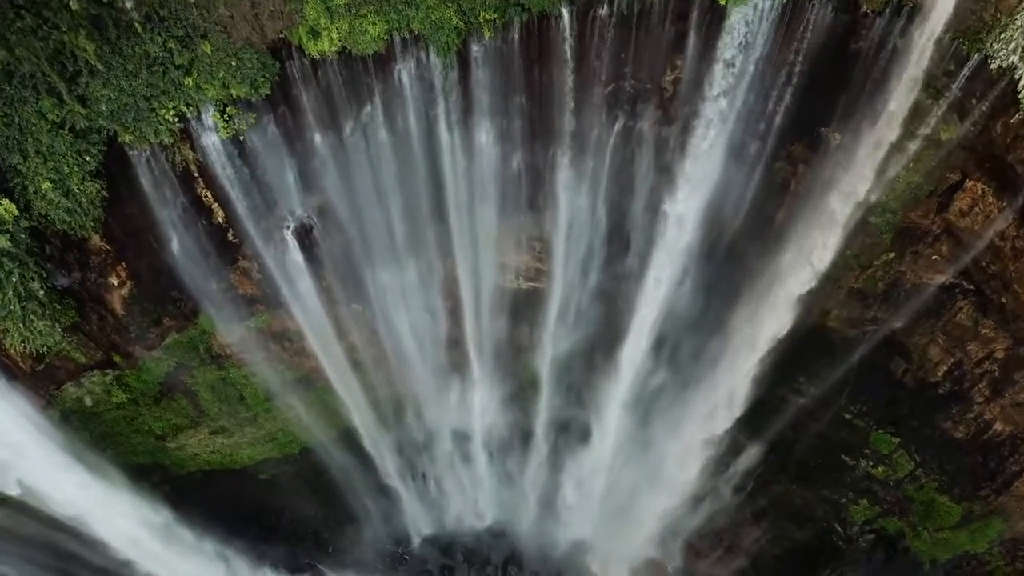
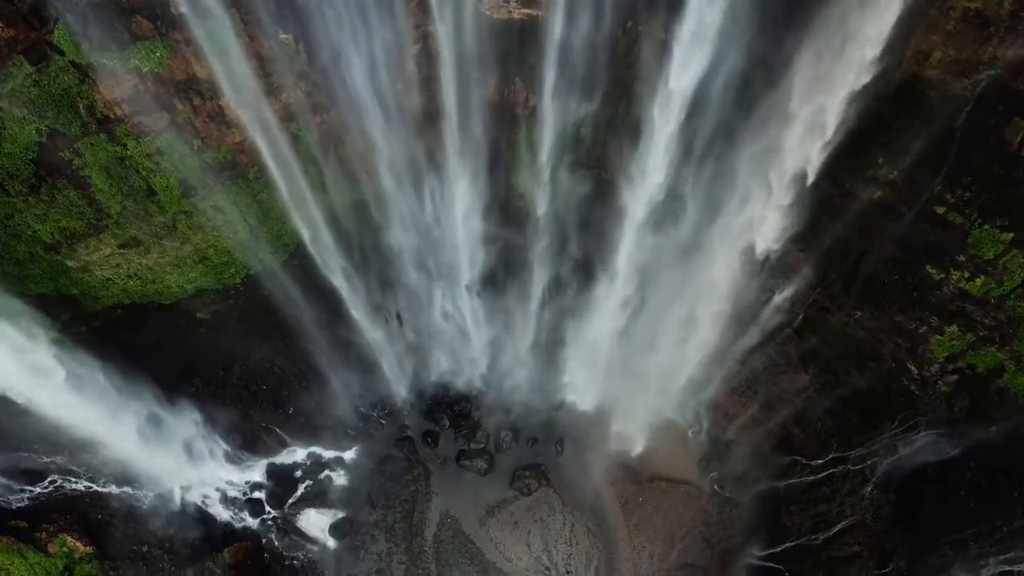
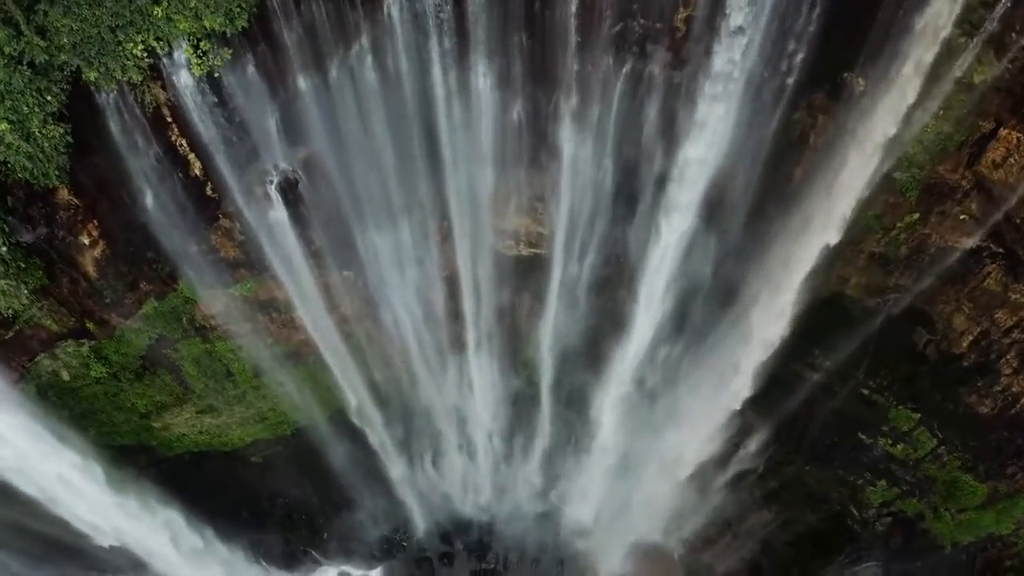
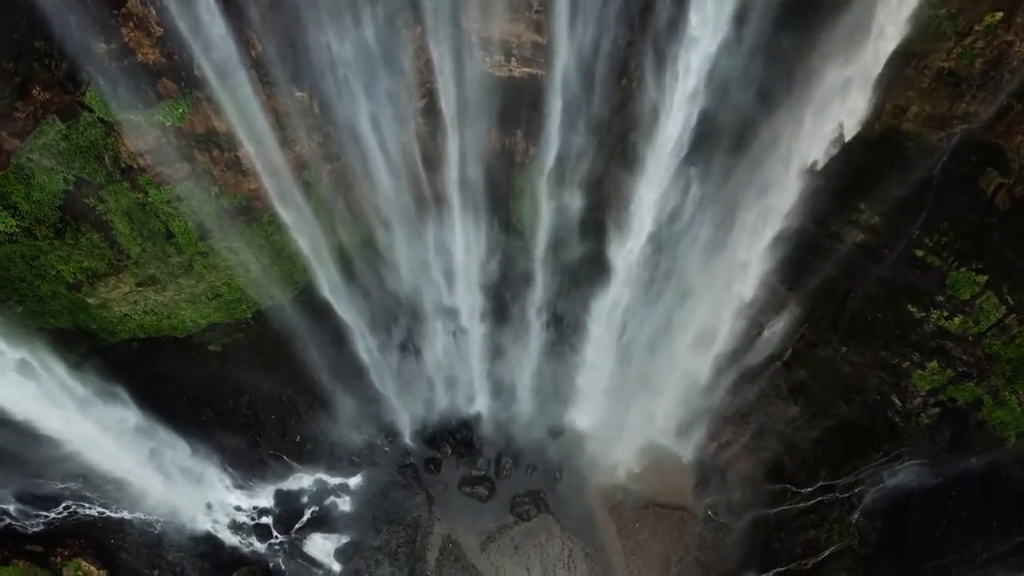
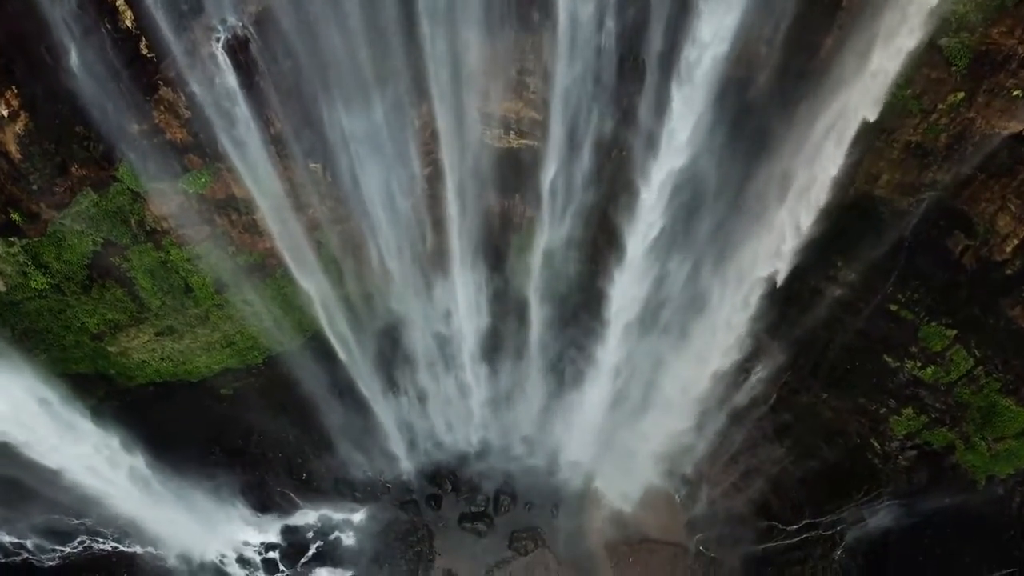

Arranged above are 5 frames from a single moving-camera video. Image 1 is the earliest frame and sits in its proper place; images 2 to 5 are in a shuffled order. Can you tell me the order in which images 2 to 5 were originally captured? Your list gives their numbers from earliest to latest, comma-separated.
3, 5, 4, 2
